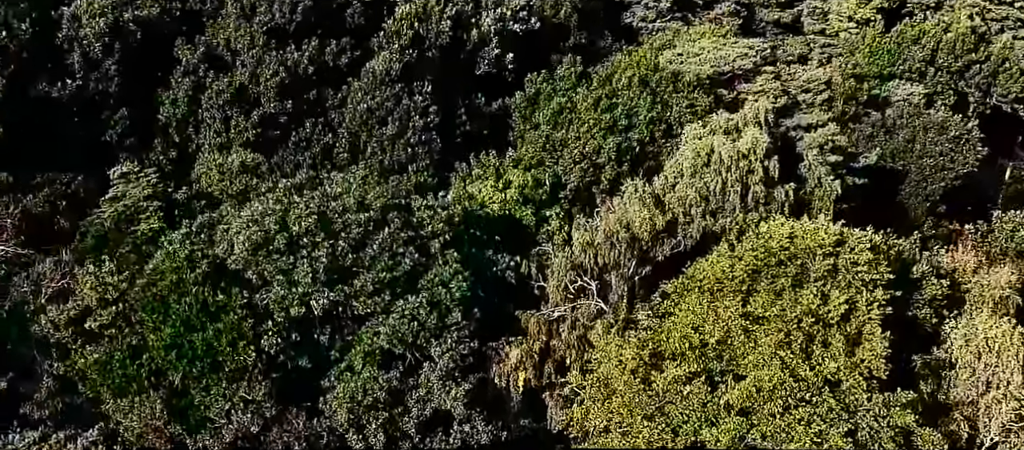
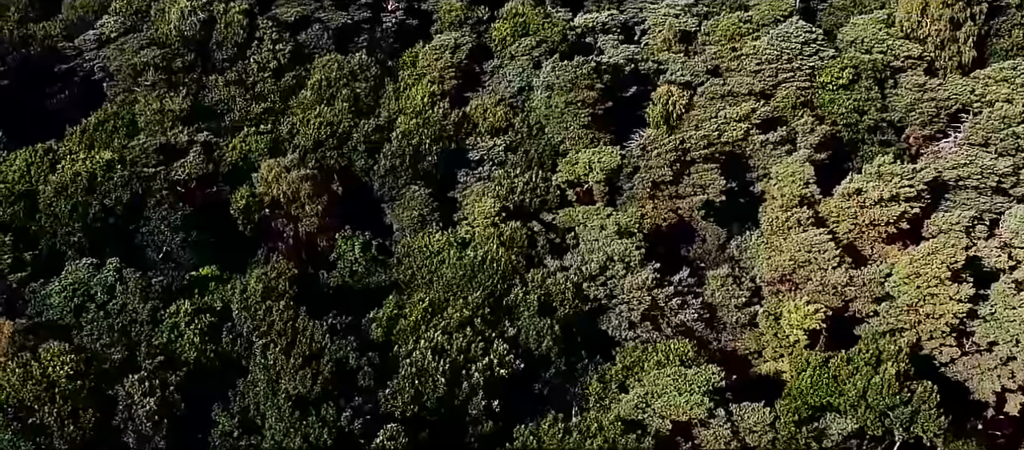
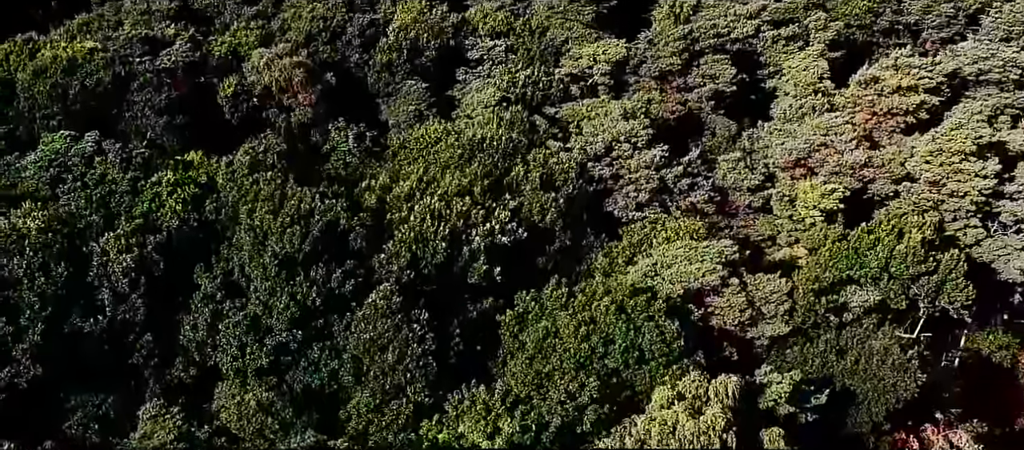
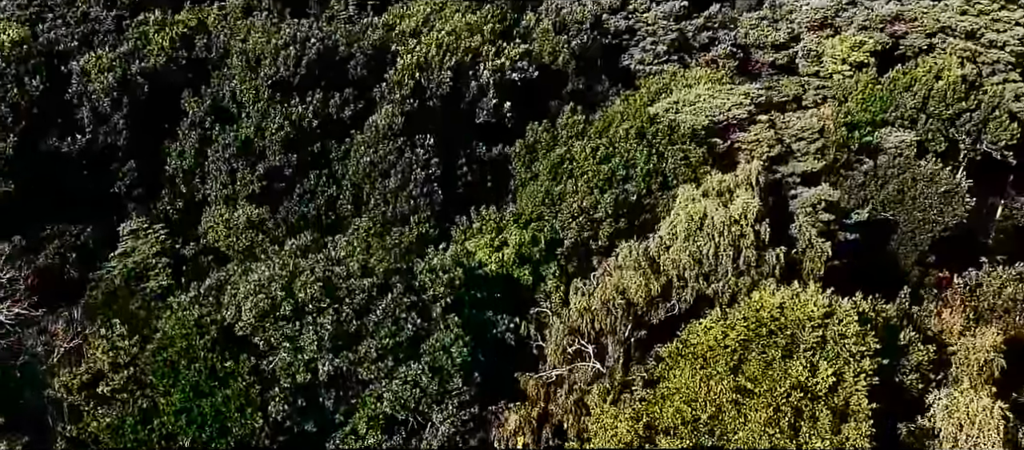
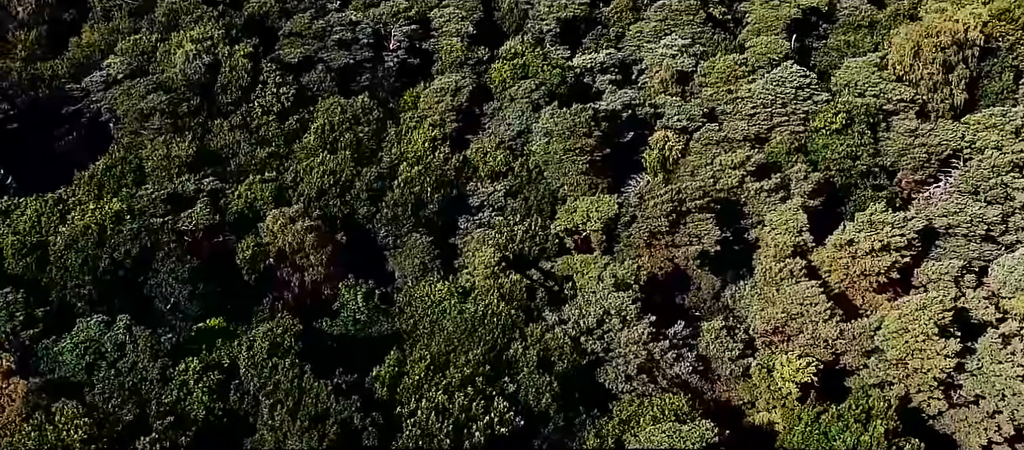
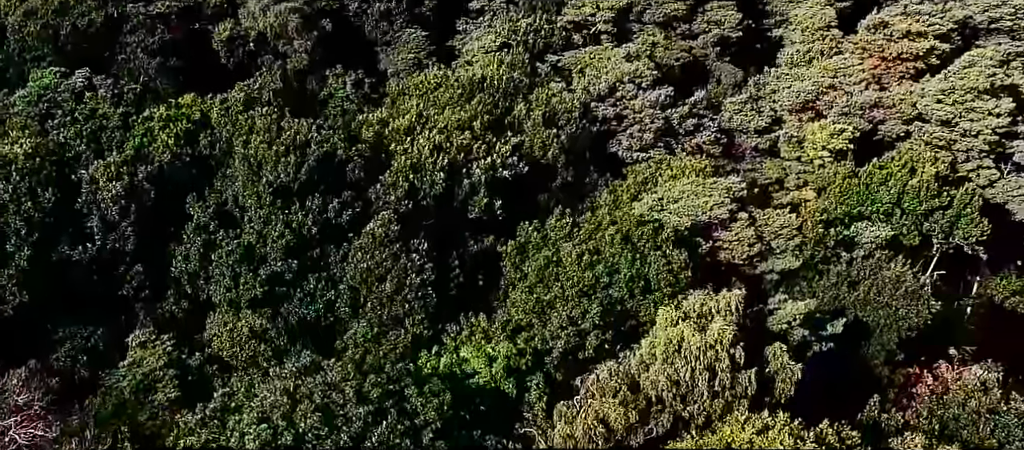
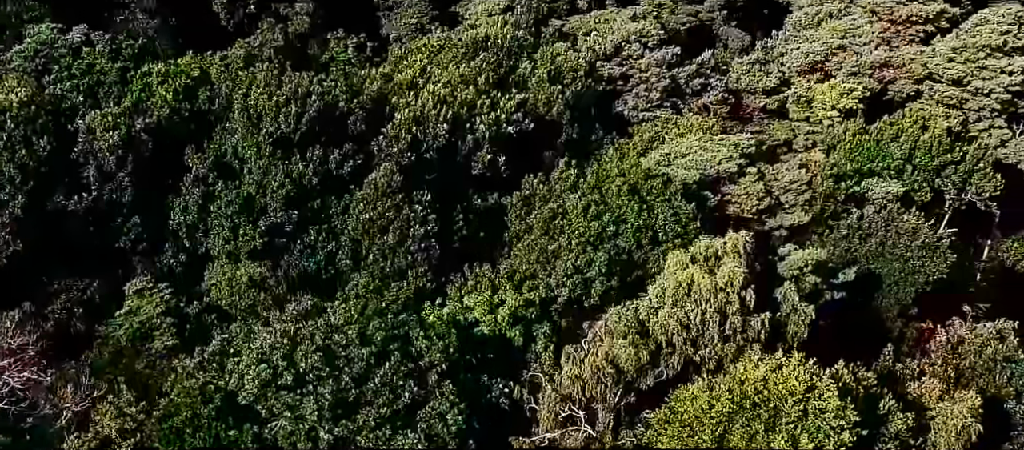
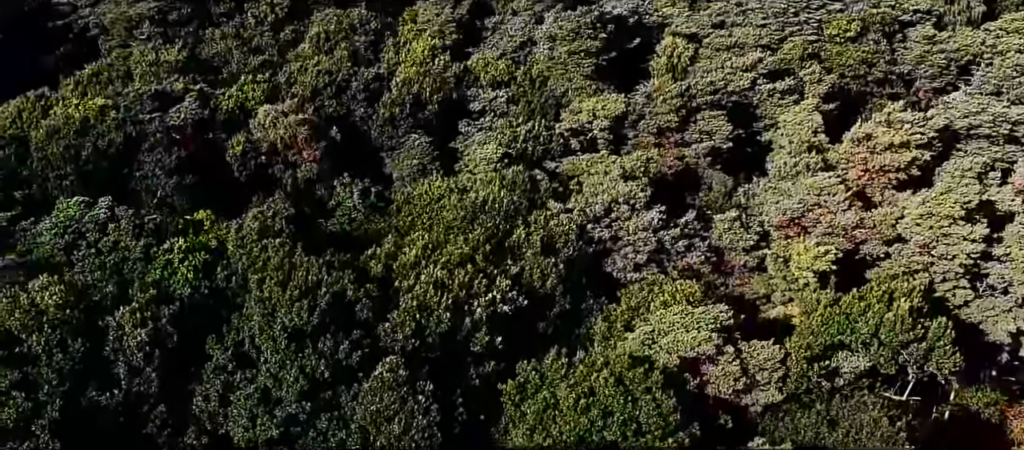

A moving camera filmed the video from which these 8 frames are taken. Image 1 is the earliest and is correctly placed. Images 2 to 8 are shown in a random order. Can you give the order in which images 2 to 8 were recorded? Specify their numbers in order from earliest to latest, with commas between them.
4, 7, 6, 3, 8, 2, 5
